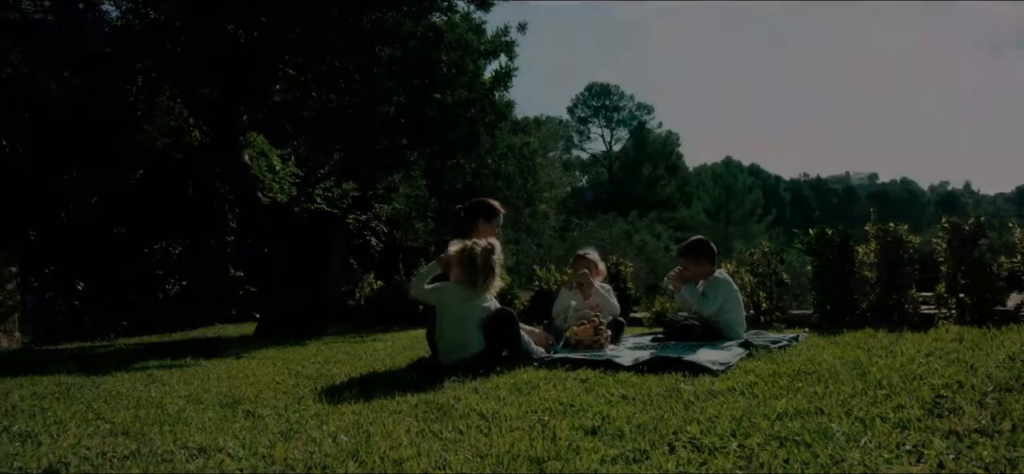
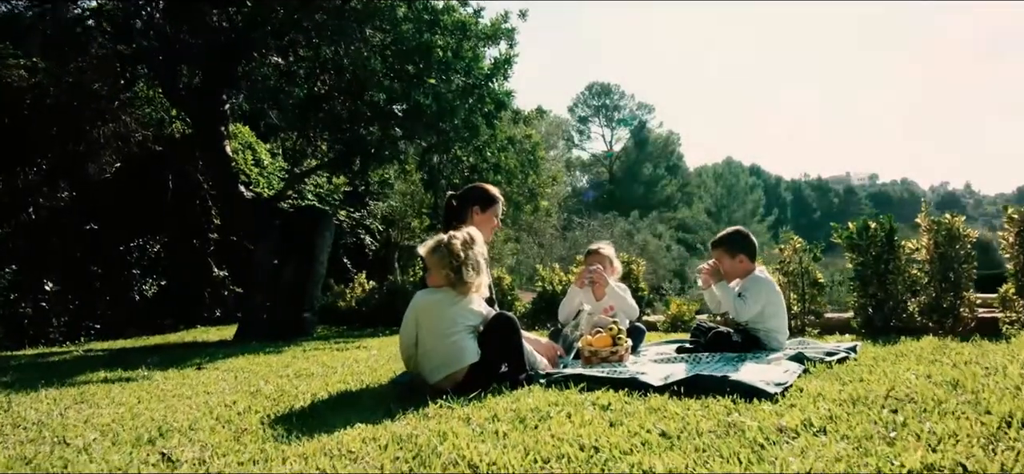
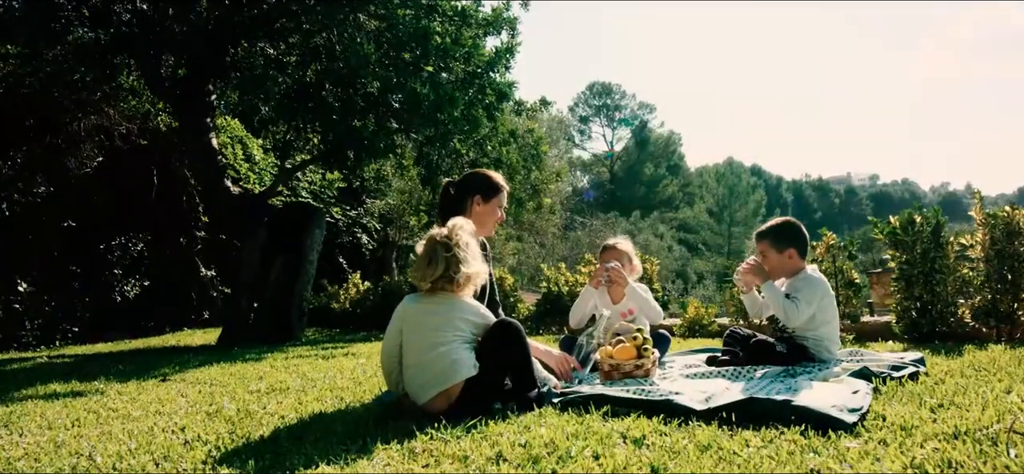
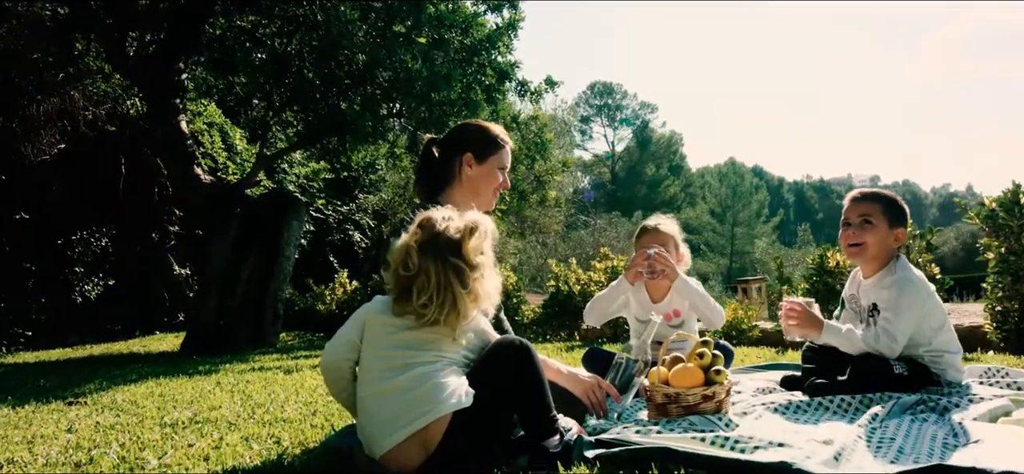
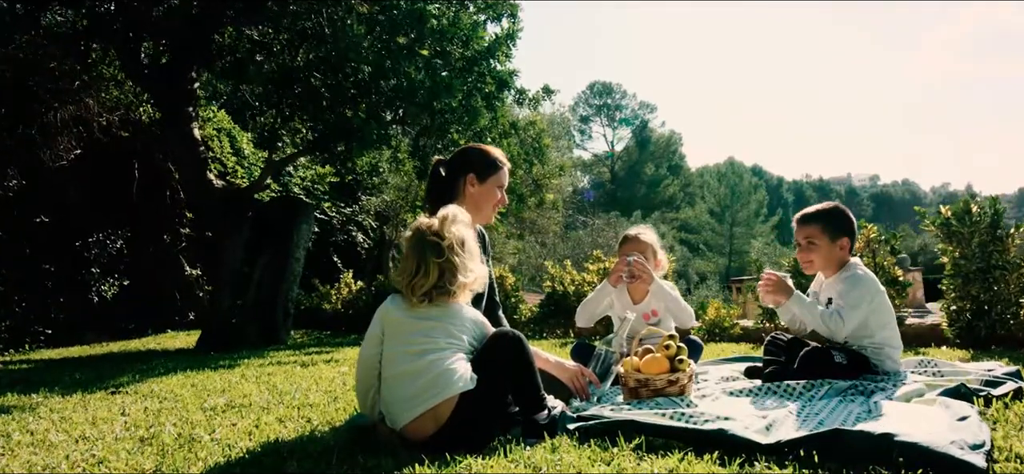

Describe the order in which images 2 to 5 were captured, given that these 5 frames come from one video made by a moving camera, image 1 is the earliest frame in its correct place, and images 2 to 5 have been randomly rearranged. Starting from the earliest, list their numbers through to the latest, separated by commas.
2, 3, 5, 4
